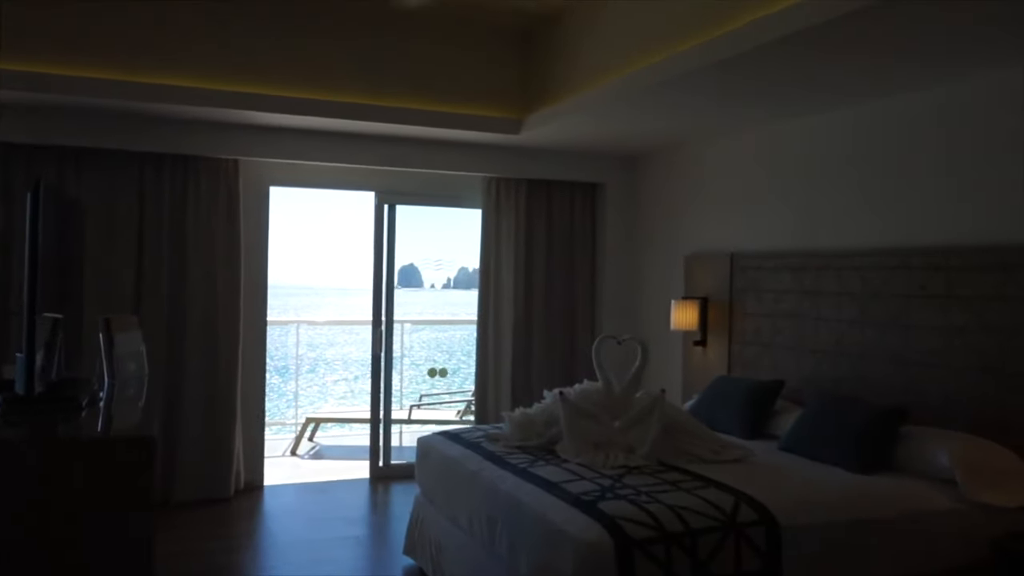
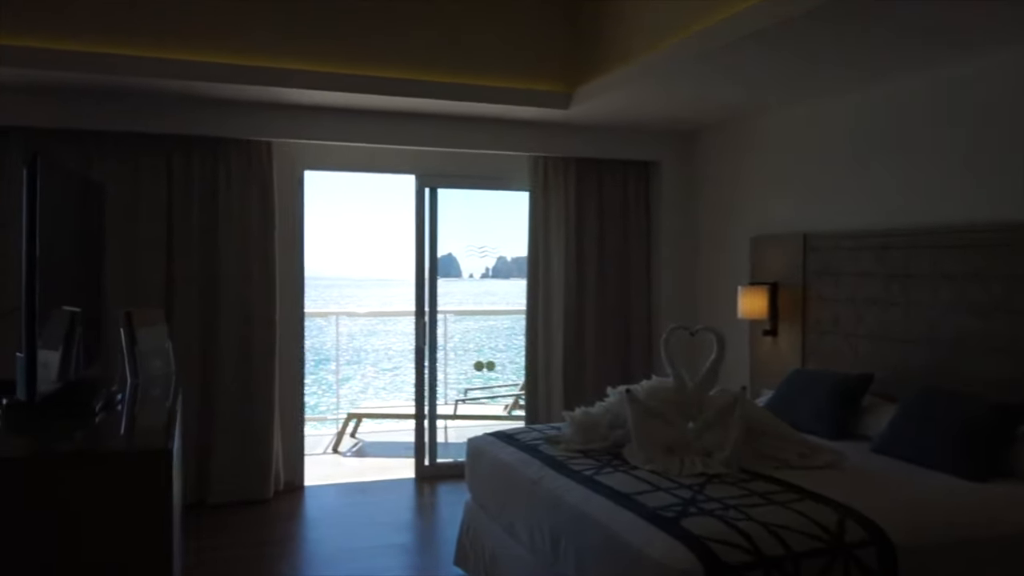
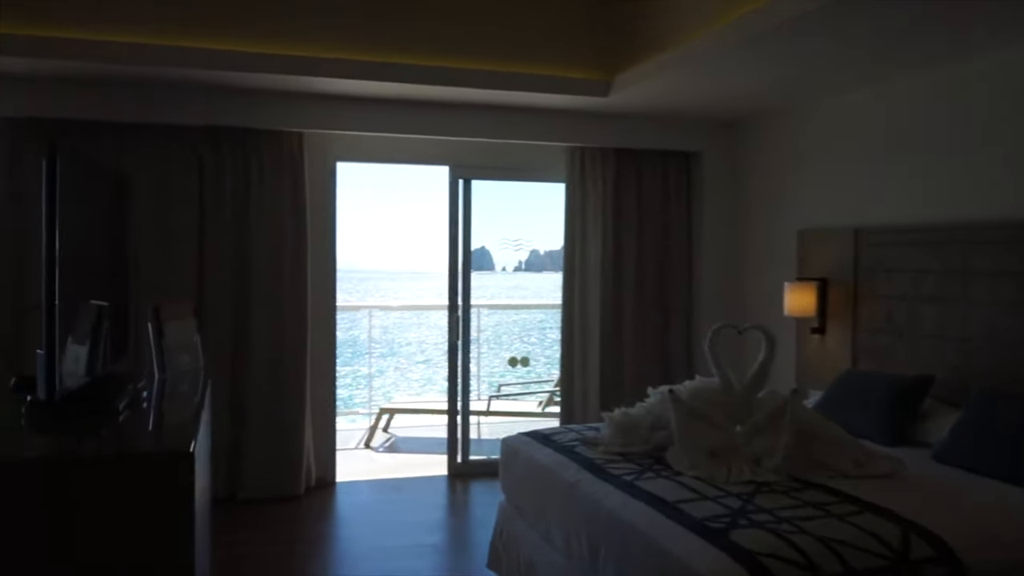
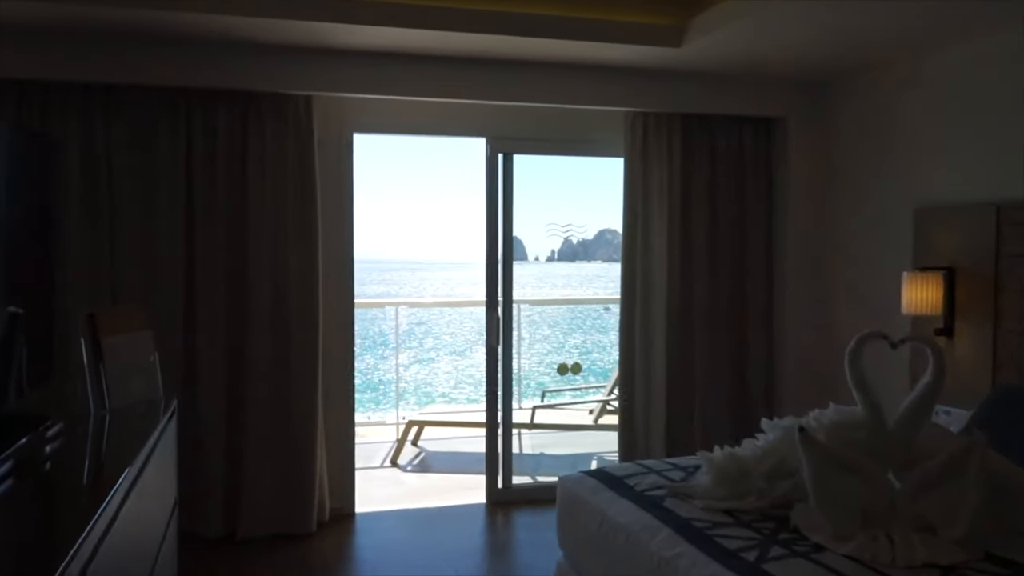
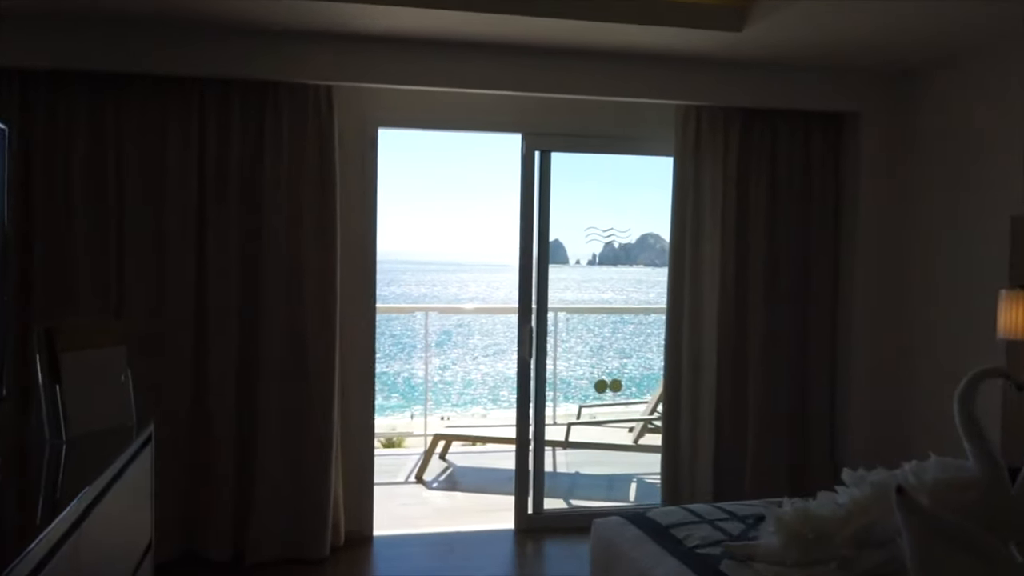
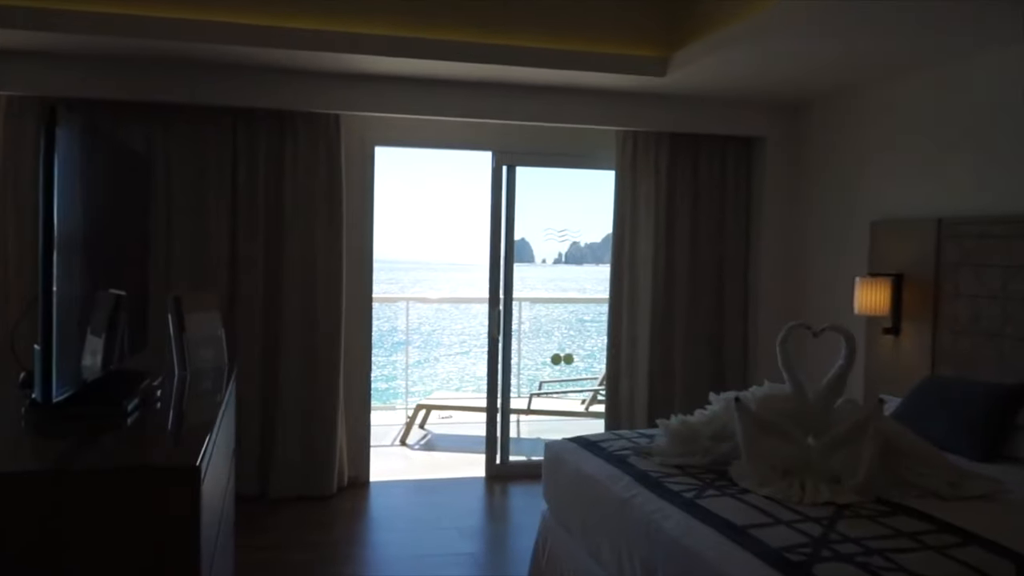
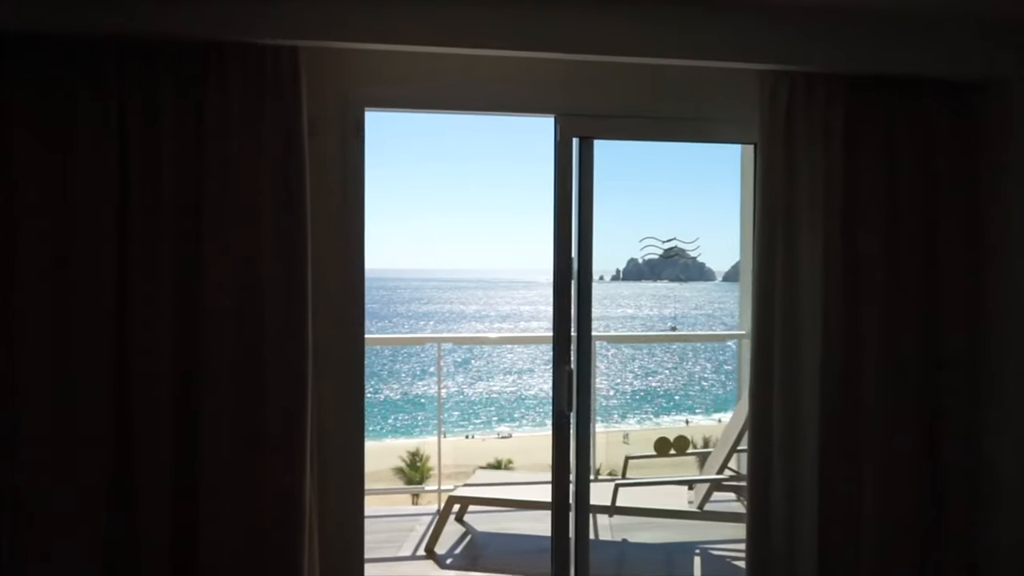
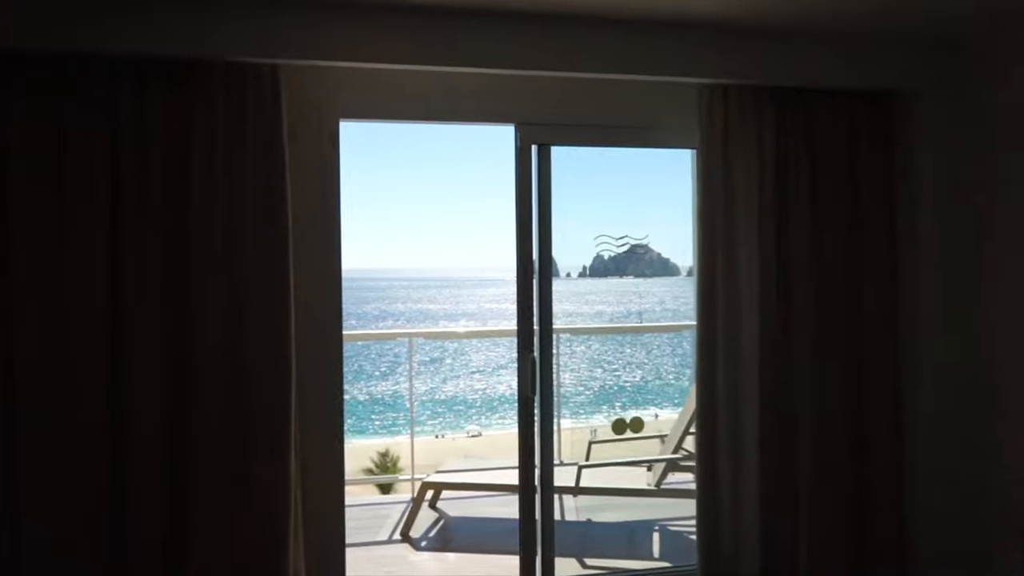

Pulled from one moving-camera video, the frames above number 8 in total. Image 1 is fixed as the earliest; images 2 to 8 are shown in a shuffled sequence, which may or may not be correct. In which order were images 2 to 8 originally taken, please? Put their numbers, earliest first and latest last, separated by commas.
2, 3, 6, 4, 5, 8, 7
